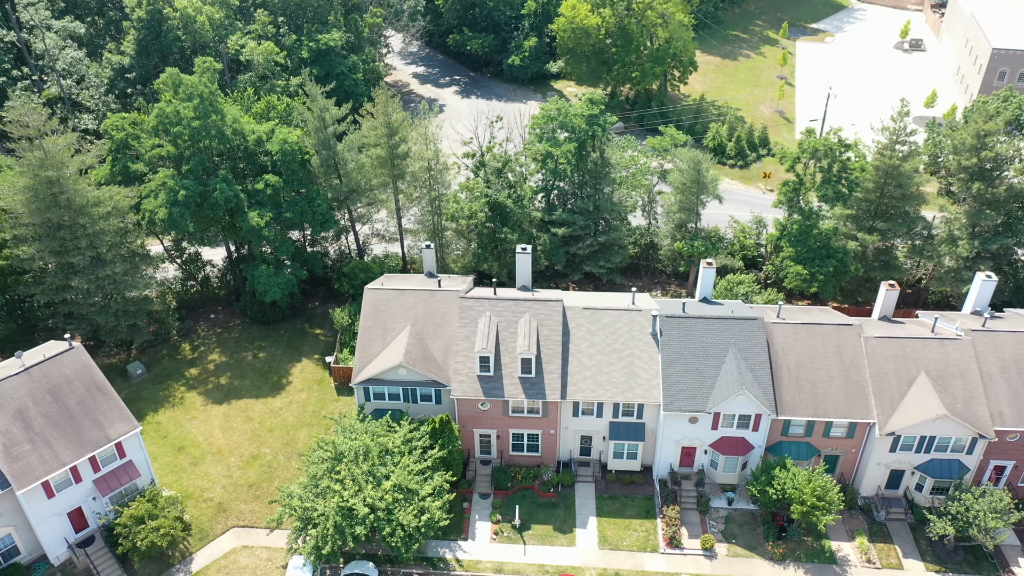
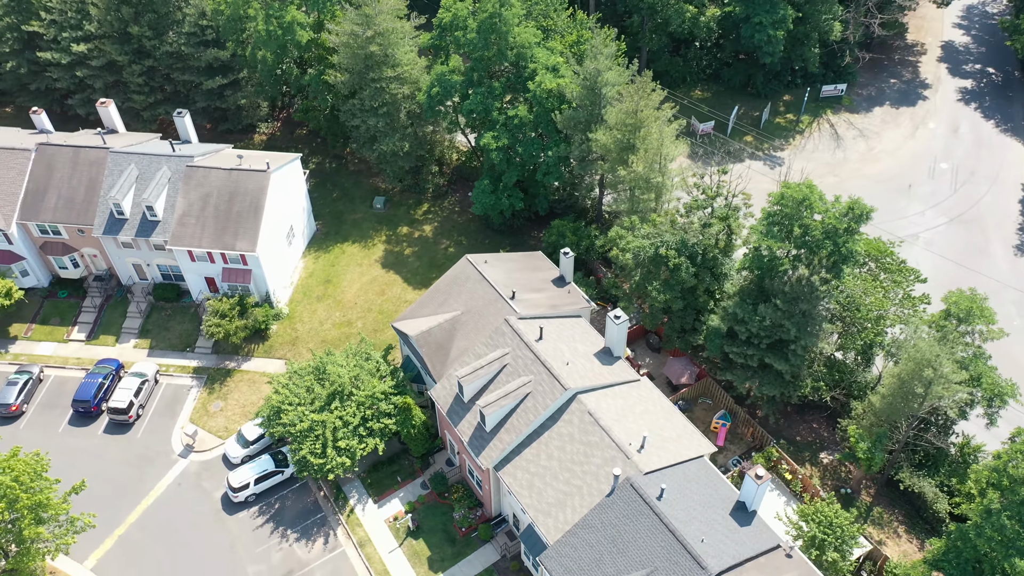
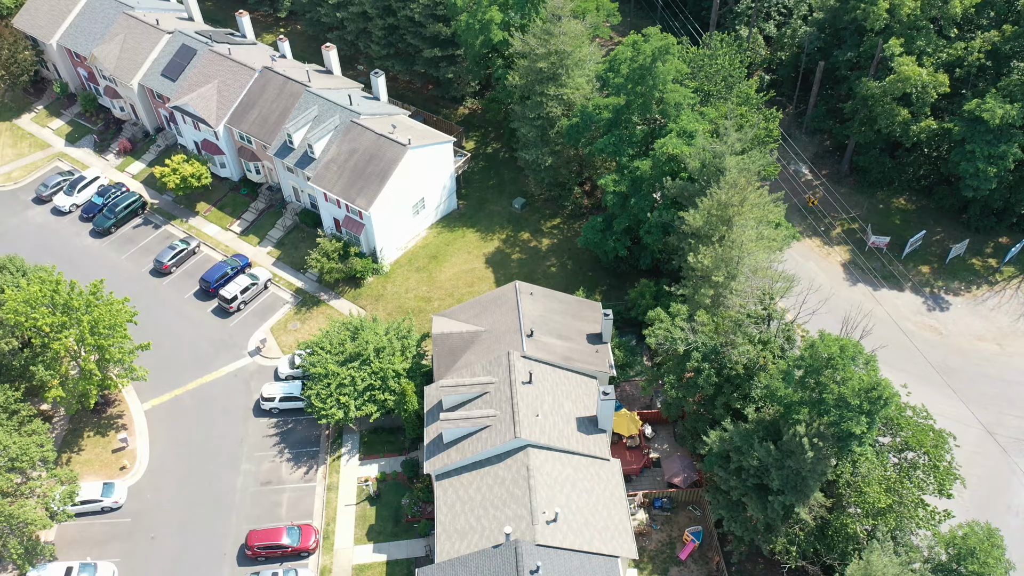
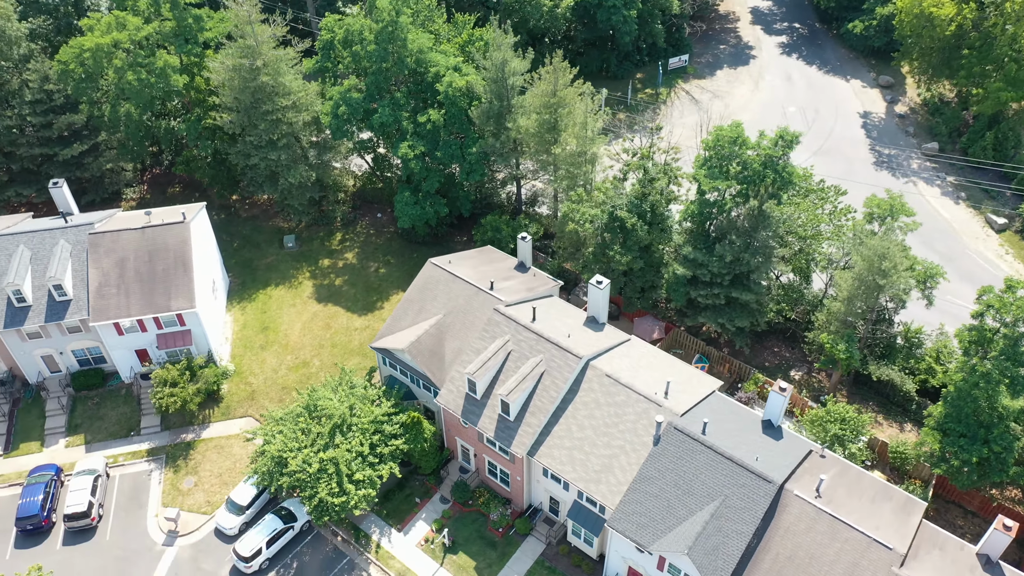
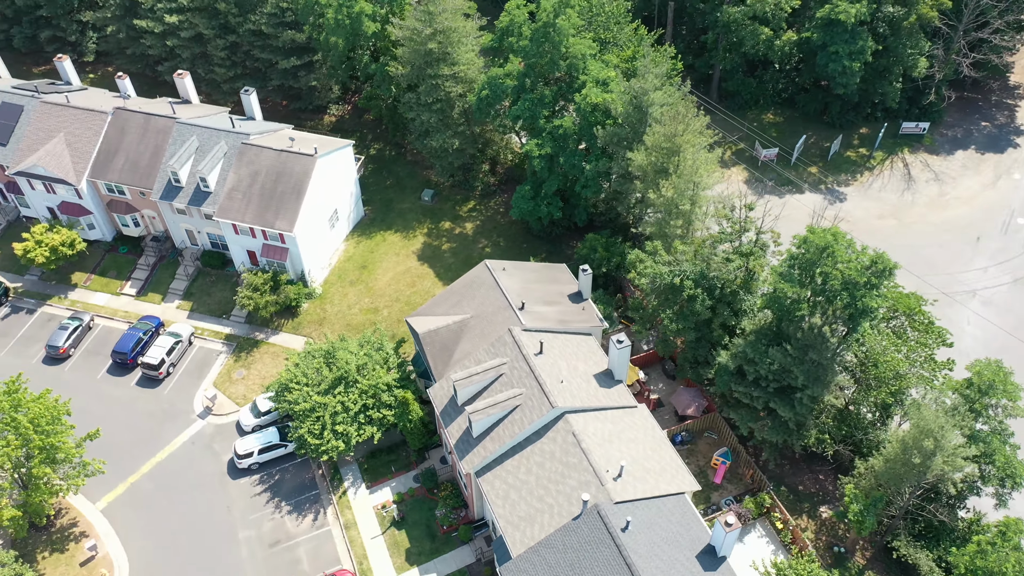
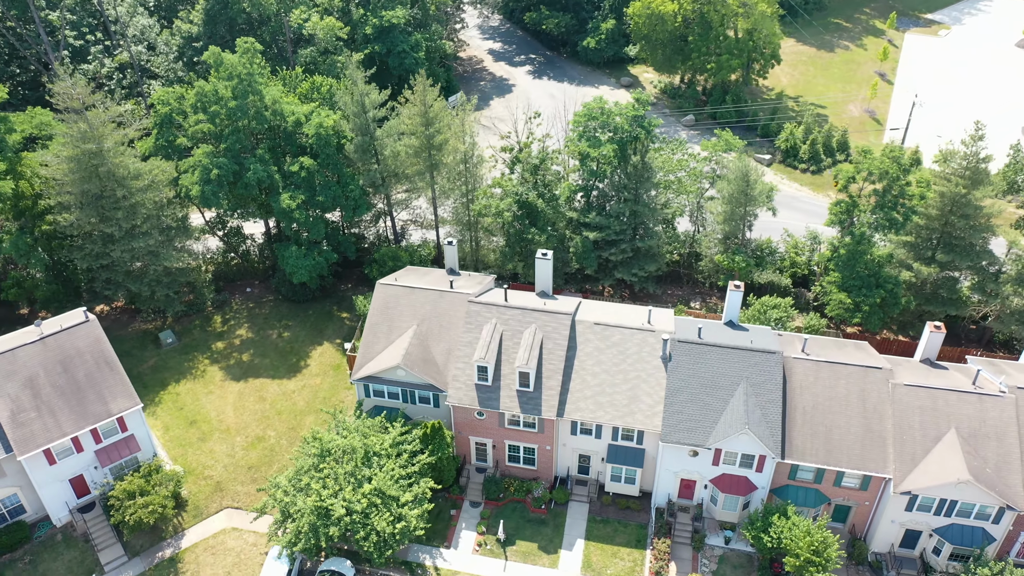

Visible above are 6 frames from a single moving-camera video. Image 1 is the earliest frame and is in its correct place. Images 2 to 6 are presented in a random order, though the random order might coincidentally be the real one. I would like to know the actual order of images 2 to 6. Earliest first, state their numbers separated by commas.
6, 4, 2, 5, 3
